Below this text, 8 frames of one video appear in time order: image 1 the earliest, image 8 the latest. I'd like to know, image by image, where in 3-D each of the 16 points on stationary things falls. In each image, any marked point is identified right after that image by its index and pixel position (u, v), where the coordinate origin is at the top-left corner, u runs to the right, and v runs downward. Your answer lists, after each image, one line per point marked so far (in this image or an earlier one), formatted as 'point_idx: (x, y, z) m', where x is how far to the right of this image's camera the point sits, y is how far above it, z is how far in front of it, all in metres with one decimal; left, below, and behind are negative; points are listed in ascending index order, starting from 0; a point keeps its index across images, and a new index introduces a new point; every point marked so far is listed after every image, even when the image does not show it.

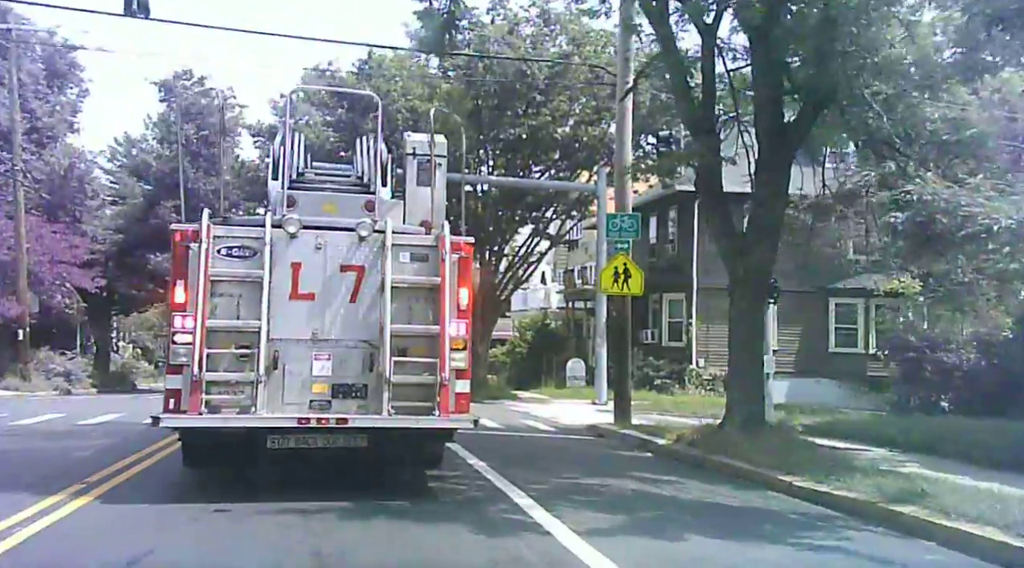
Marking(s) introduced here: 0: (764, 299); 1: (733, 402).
0: (+3.4, -0.2, +13.9) m
1: (+2.9, -1.6, +13.8) m
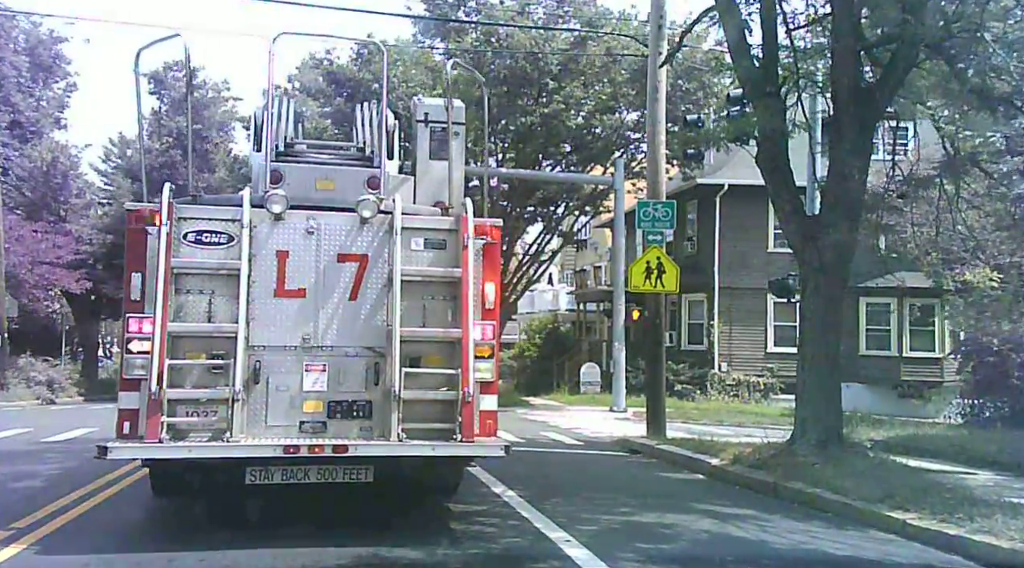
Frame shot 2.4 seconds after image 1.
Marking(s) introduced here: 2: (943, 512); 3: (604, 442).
0: (+3.7, -0.1, +11.7) m
1: (+3.3, -1.5, +11.6) m
2: (+3.5, -1.9, +8.5) m
3: (+1.6, -2.8, +18.5) m
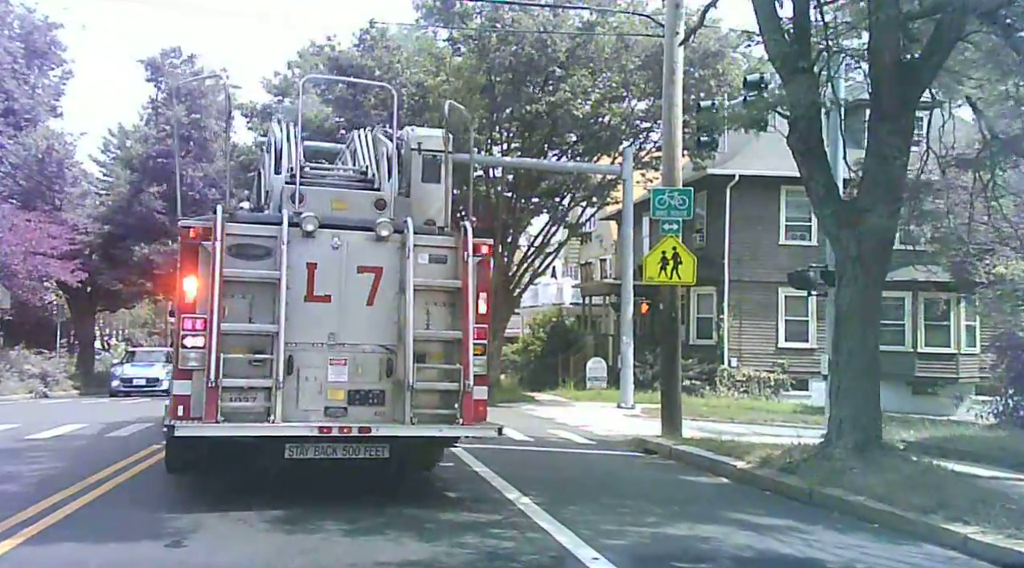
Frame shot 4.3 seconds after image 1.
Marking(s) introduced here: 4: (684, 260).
0: (+3.9, 0.0, +10.9) m
1: (+3.4, -1.4, +10.8) m
2: (+3.7, -1.8, +7.7) m
3: (+1.8, -2.7, +17.7) m
4: (+2.8, +0.4, +17.0) m
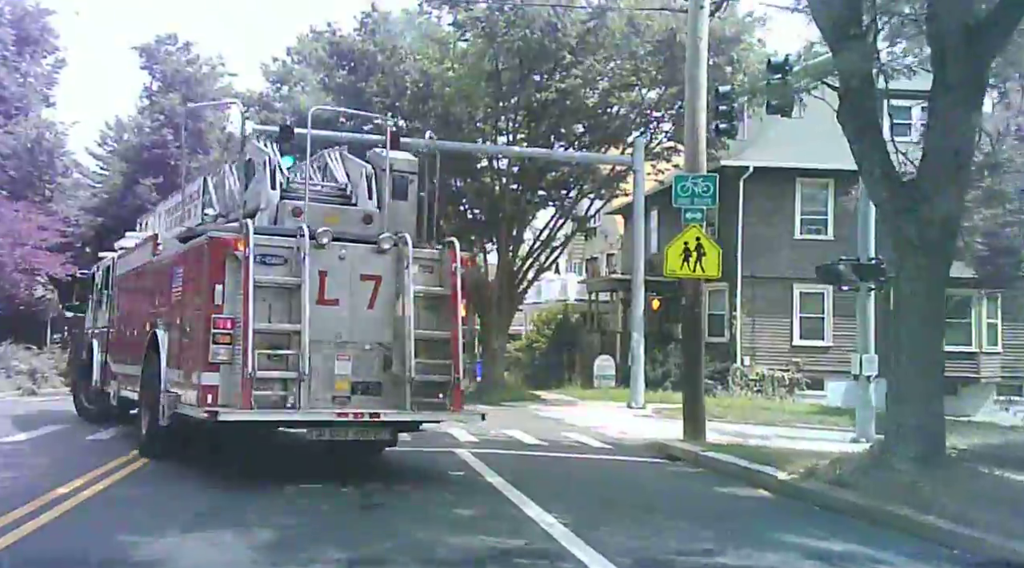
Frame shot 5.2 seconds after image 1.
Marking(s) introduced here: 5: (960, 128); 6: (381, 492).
0: (+4.1, +0.1, +9.8) m
1: (+3.6, -1.3, +9.7) m
2: (+3.8, -1.7, +6.5) m
3: (+1.9, -2.5, +16.5) m
4: (+3.0, +0.5, +15.9) m
5: (+4.2, +1.4, +9.7) m
6: (-1.3, -2.0, +10.1) m
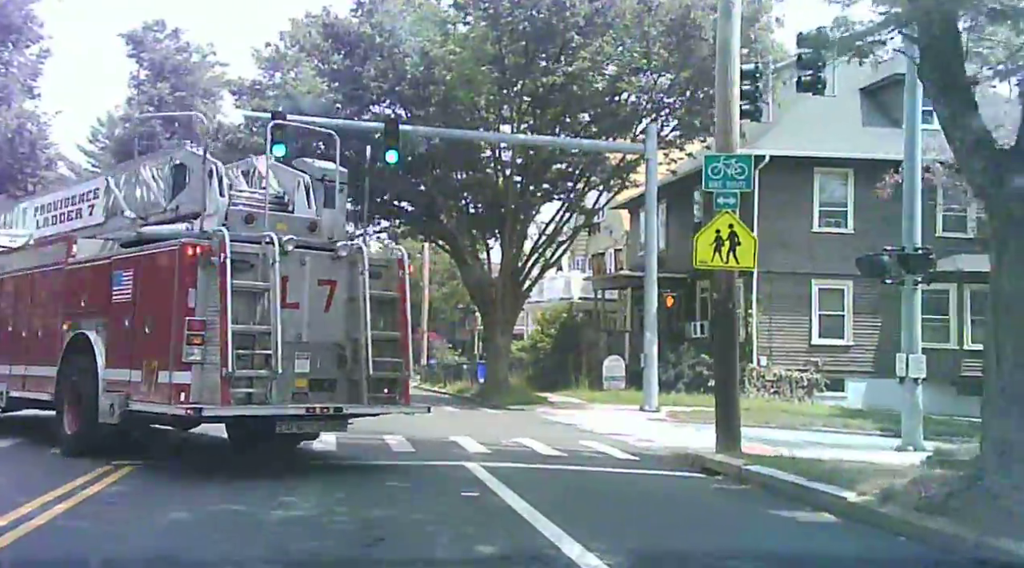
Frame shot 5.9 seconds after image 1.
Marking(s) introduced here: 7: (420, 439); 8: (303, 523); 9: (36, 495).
0: (+4.3, +0.2, +8.2) m
1: (+3.8, -1.2, +8.1) m
2: (+4.1, -1.6, +5.0) m
3: (+2.1, -2.4, +15.0) m
4: (+3.2, +0.6, +14.3) m
5: (+4.4, +1.5, +8.1) m
6: (-1.1, -1.9, +8.6) m
7: (-1.4, -2.3, +15.7) m
8: (-1.7, -1.9, +8.3) m
9: (-4.4, -2.0, +9.6) m
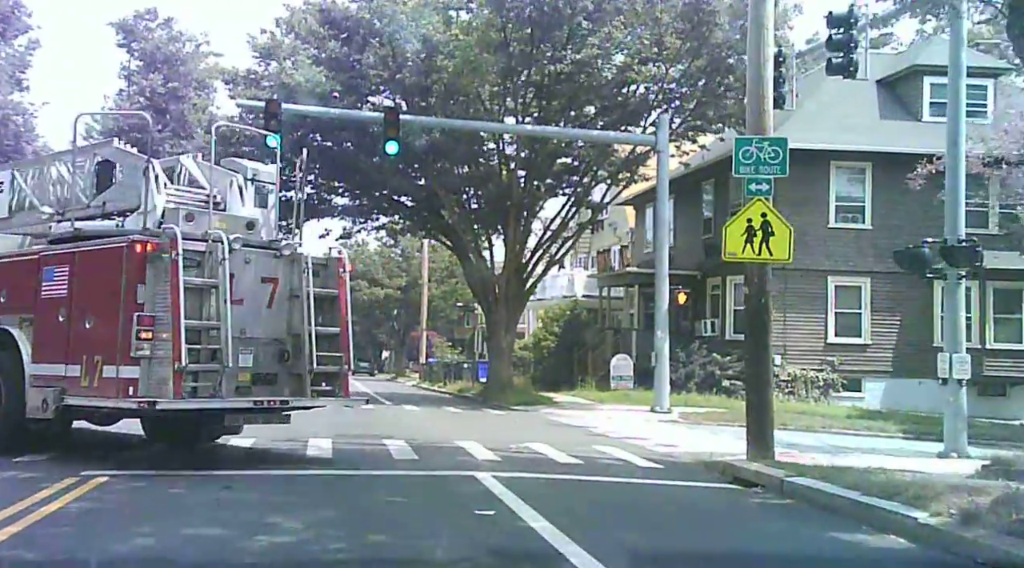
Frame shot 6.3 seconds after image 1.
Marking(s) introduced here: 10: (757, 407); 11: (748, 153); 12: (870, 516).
0: (+4.4, +0.3, +7.0) m
1: (+4.0, -1.1, +6.9) m
2: (+4.2, -1.5, +3.8) m
3: (+2.3, -2.4, +13.8) m
4: (+3.3, +0.7, +13.1) m
5: (+4.5, +1.6, +7.0) m
6: (-0.9, -1.9, +7.4) m
7: (-1.2, -2.2, +14.5) m
8: (-1.5, -1.8, +7.1) m
9: (-4.3, -1.9, +8.4) m
10: (+3.1, -1.5, +13.1) m
11: (+3.0, +1.7, +13.2) m
12: (+3.0, -1.9, +8.6) m
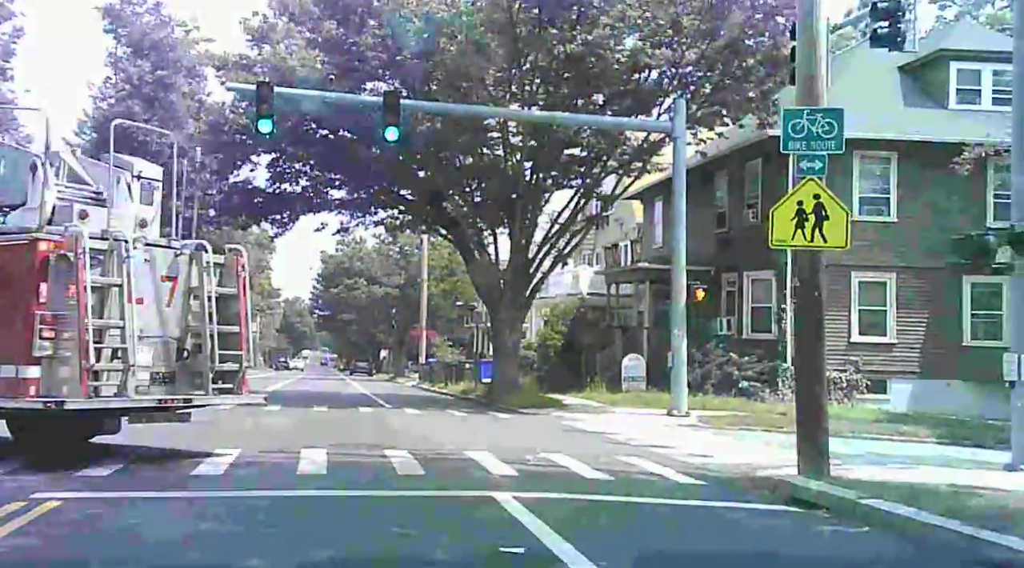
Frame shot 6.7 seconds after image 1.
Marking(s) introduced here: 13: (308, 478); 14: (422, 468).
0: (+4.7, +0.4, +5.5) m
1: (+4.2, -1.0, +5.4) m
2: (+4.5, -1.4, +2.3) m
3: (+2.5, -2.3, +12.2) m
4: (+3.6, +0.8, +11.6) m
5: (+4.8, +1.7, +5.4) m
6: (-0.7, -1.8, +5.8) m
7: (-1.0, -2.1, +13.0) m
8: (-1.3, -1.7, +5.5) m
9: (-4.0, -1.8, +6.8) m
10: (+3.3, -1.4, +11.6) m
11: (+3.2, +1.8, +11.6) m
12: (+3.2, -1.8, +7.1) m
13: (-2.1, -2.0, +10.9) m
14: (-1.0, -2.1, +11.8) m
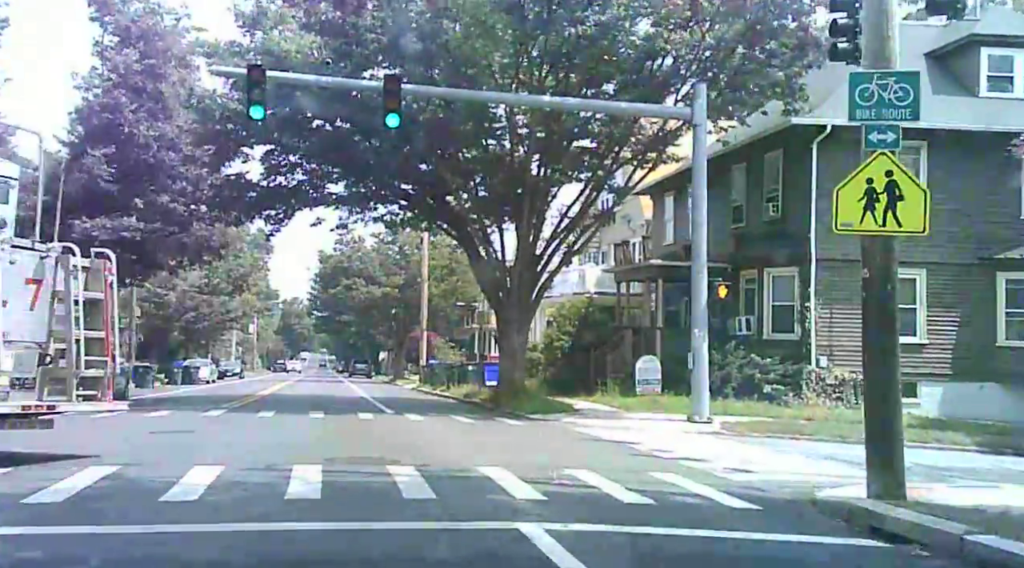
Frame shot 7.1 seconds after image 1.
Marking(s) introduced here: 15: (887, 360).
0: (+4.9, +0.5, +3.9) m
1: (+4.4, -0.9, +3.8) m
2: (+4.7, -1.4, +0.7) m
3: (+2.7, -2.2, +10.6) m
4: (+3.8, +0.9, +10.0) m
5: (+5.0, +1.8, +3.8) m
6: (-0.4, -1.7, +4.2) m
7: (-0.8, -2.1, +11.4) m
8: (-1.0, -1.7, +3.9) m
9: (-3.8, -1.8, +5.2) m
10: (+3.5, -1.4, +10.0) m
11: (+3.4, +1.8, +10.0) m
12: (+3.5, -1.7, +5.4) m
13: (-1.9, -2.0, +9.3) m
14: (-0.8, -2.0, +10.2) m
15: (+3.6, -0.4, +9.9) m
